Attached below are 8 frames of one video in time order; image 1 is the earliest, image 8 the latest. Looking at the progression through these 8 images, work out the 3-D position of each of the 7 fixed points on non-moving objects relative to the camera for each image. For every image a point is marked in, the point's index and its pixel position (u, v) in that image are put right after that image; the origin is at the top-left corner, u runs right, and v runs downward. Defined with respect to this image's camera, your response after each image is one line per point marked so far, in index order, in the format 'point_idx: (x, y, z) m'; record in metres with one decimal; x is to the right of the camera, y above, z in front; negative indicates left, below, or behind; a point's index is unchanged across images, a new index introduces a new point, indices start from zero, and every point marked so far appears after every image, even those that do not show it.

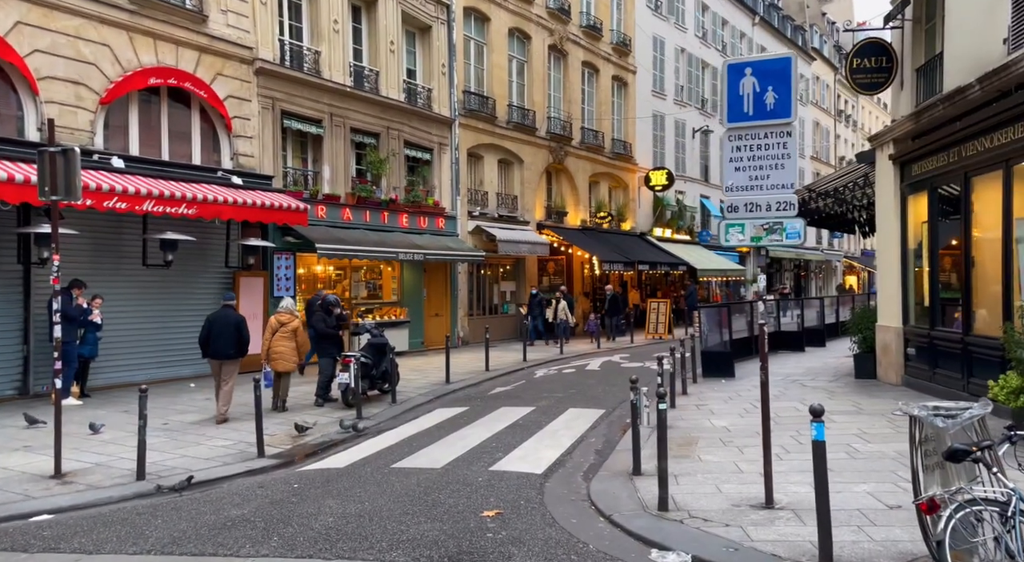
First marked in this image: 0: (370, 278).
0: (-3.5, +0.1, +19.4) m
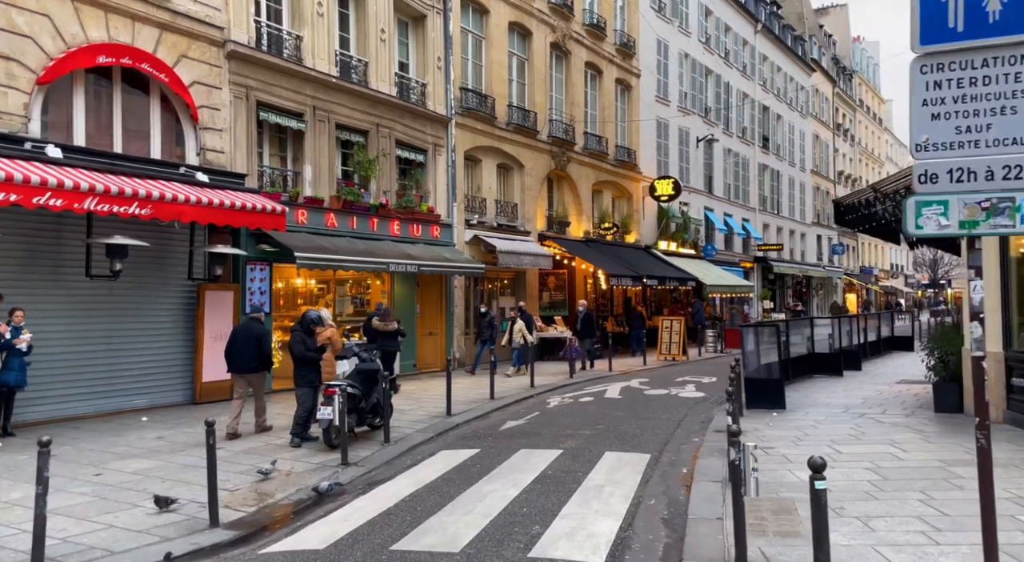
0: (-3.4, -0.3, +17.2) m
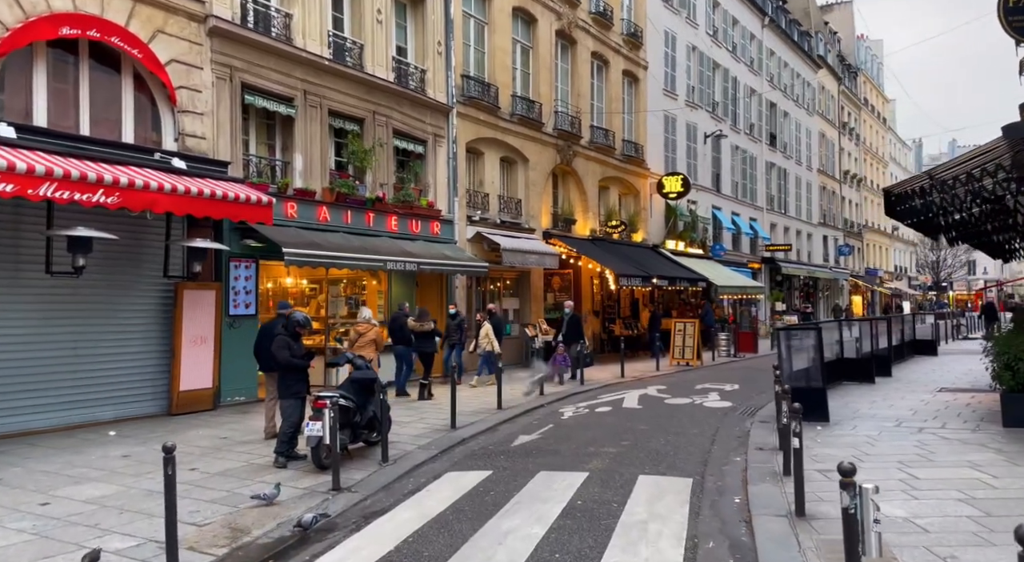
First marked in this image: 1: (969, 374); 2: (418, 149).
0: (-3.3, -0.2, +15.9) m
1: (+11.5, -2.4, +19.9) m
2: (-2.1, +3.0, +17.7) m
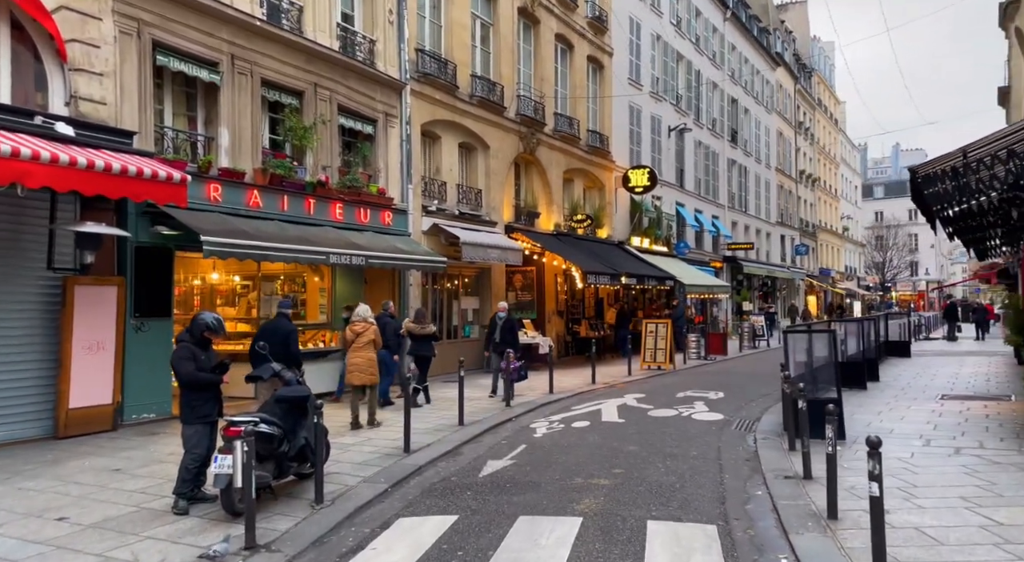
0: (-3.9, -0.2, +13.9) m
1: (+10.6, -2.4, +18.8) m
2: (-2.9, +3.0, +15.7) m
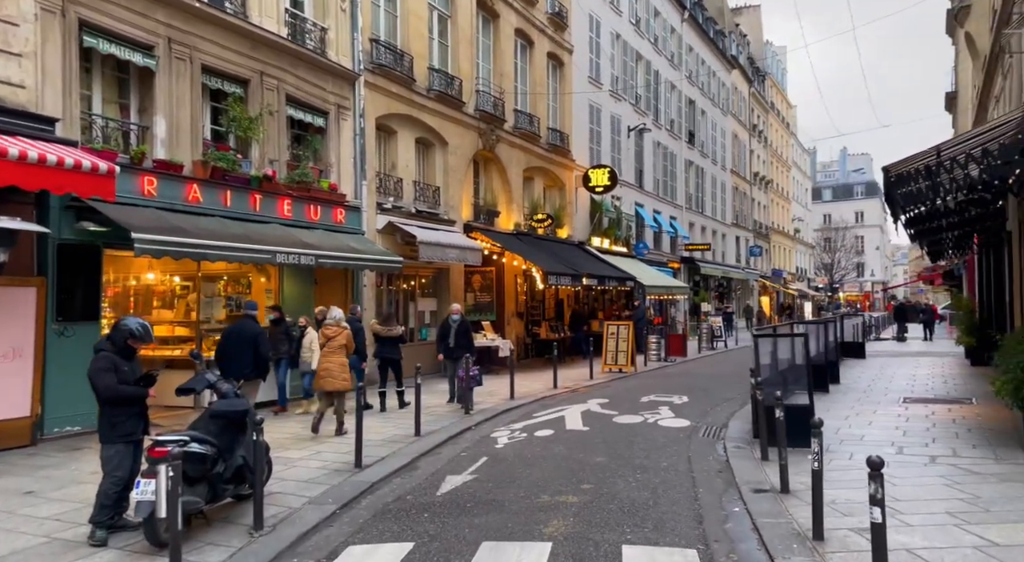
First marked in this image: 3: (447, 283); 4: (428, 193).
0: (-4.6, -0.2, +13.0) m
1: (+9.6, -2.4, +18.7) m
2: (-3.7, +3.0, +14.9) m
3: (-1.6, 0.0, +18.9) m
4: (-2.0, +2.1, +18.5) m
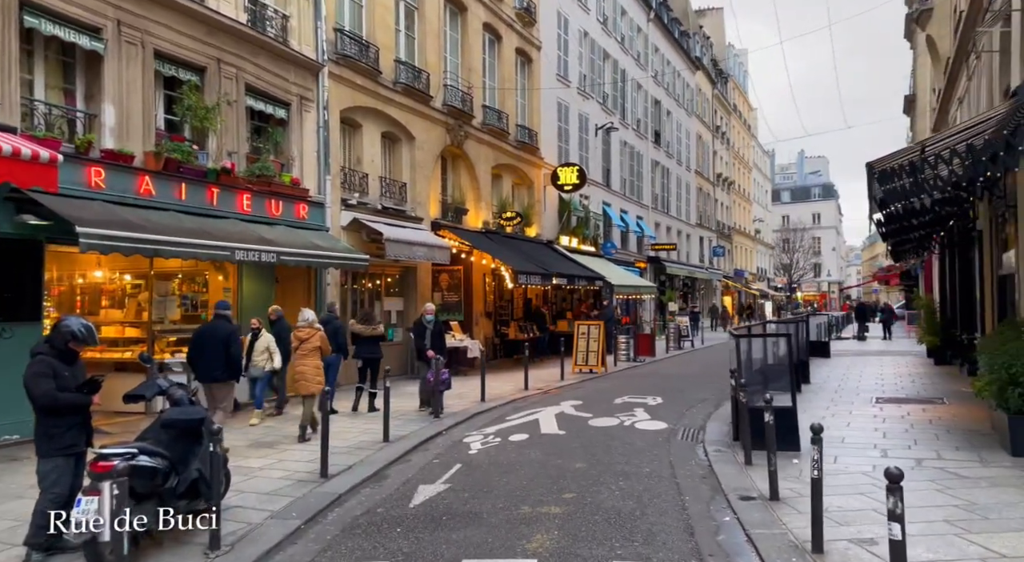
0: (-5.1, -0.2, +12.4) m
1: (+8.8, -2.4, +18.7) m
2: (-4.2, +3.1, +14.3) m
3: (-2.3, 0.0, +18.3) m
4: (-2.7, +2.1, +17.9) m
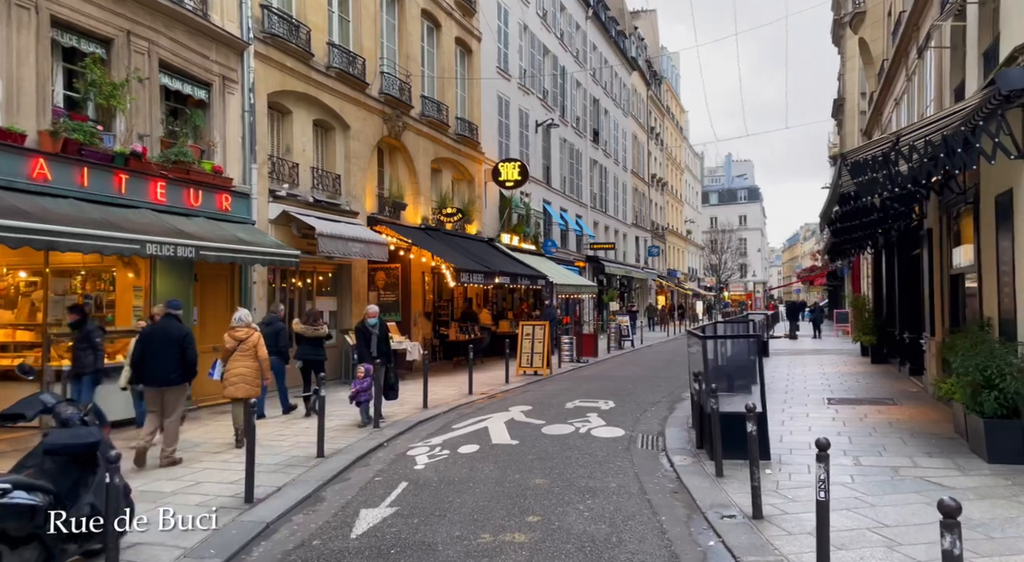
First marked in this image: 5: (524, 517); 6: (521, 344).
0: (-5.9, -0.1, +11.0) m
1: (+7.5, -2.4, +18.5) m
2: (-5.2, +3.1, +13.0) m
3: (-3.6, 0.0, +17.2) m
4: (-3.9, +2.1, +16.8) m
5: (+0.1, -1.9, +6.5) m
6: (+0.2, -1.5, +18.7) m
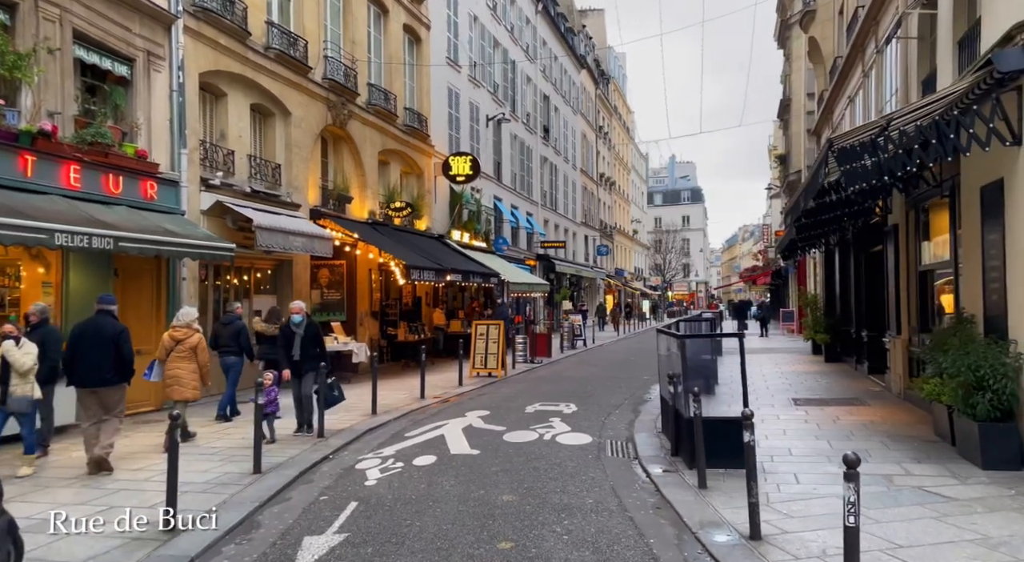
0: (-6.4, -0.1, +9.8) m
1: (+6.4, -2.3, +18.2) m
2: (-5.9, +3.1, +11.8) m
3: (-4.6, +0.1, +16.1) m
4: (-4.9, +2.2, +15.6) m
5: (-0.1, -1.9, +5.6) m
6: (-0.9, -1.4, +17.8) m
